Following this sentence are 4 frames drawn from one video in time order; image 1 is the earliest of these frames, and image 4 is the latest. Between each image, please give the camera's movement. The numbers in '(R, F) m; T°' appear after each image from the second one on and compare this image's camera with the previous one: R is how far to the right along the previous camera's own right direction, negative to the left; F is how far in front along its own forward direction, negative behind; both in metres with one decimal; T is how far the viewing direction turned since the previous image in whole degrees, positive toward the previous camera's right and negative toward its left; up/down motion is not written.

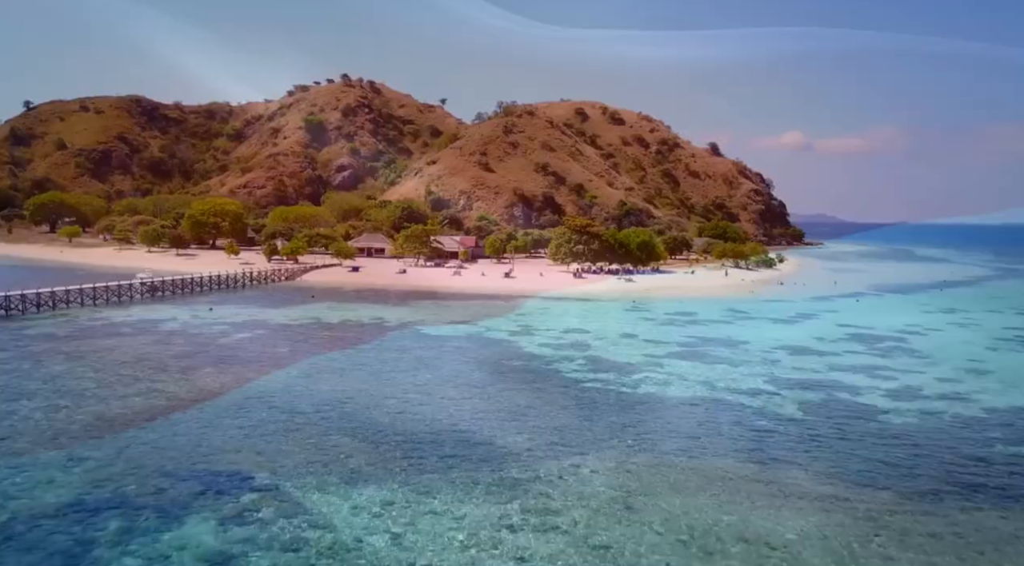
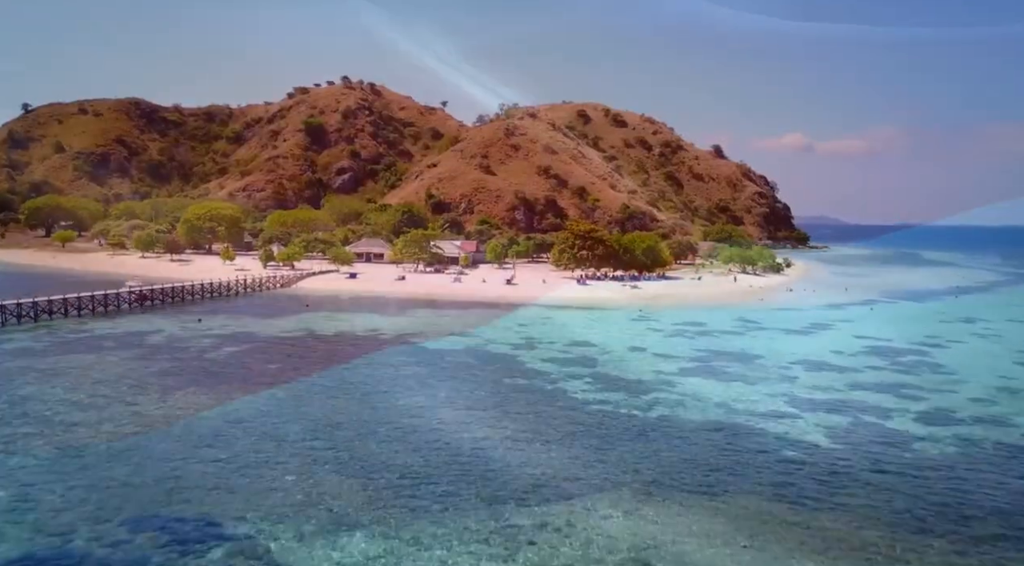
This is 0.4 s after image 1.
(0.0, +1.9) m; 0°
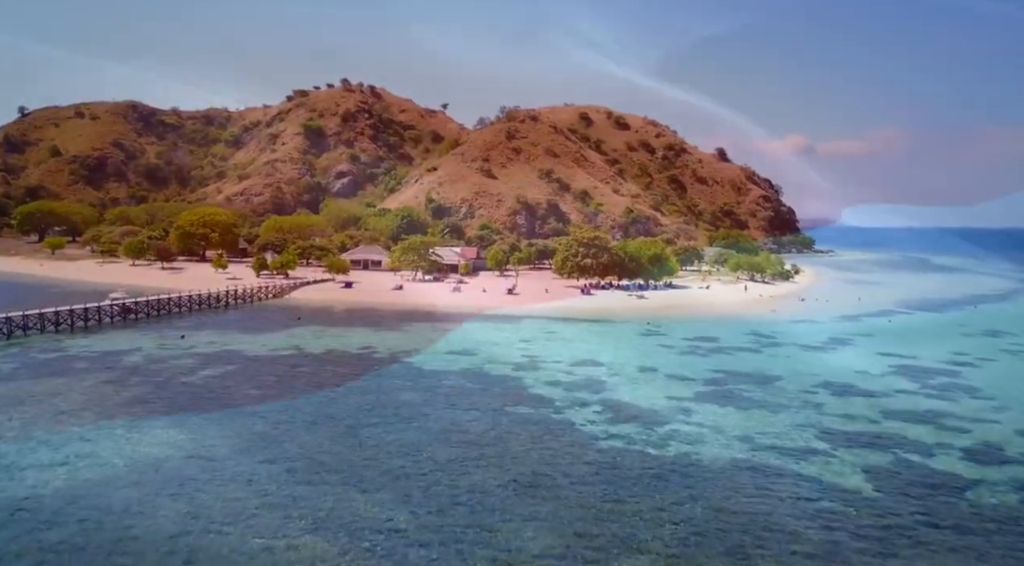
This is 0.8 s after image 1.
(0.0, +2.5) m; 0°
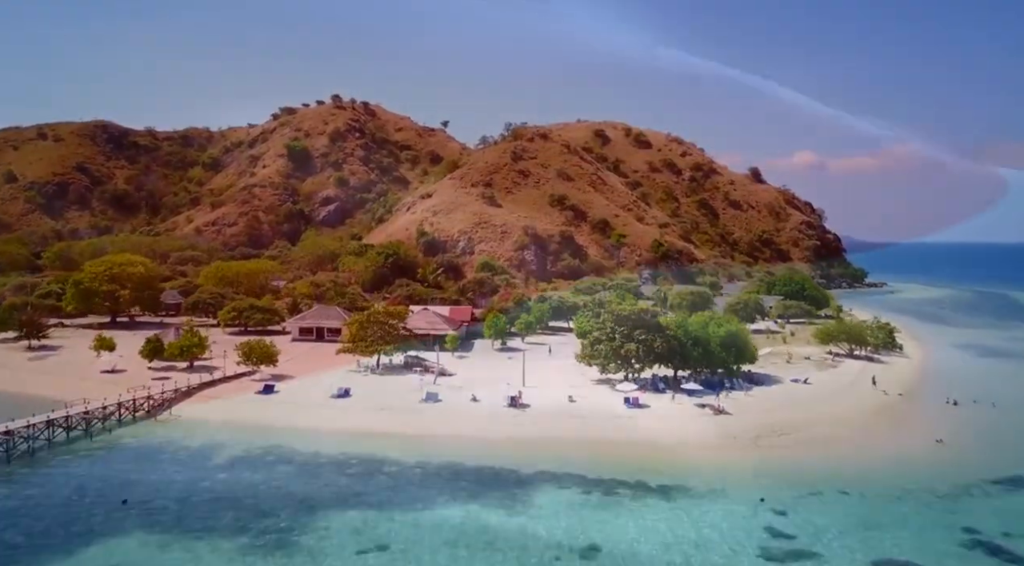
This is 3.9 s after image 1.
(+0.3, +22.6) m; -1°
